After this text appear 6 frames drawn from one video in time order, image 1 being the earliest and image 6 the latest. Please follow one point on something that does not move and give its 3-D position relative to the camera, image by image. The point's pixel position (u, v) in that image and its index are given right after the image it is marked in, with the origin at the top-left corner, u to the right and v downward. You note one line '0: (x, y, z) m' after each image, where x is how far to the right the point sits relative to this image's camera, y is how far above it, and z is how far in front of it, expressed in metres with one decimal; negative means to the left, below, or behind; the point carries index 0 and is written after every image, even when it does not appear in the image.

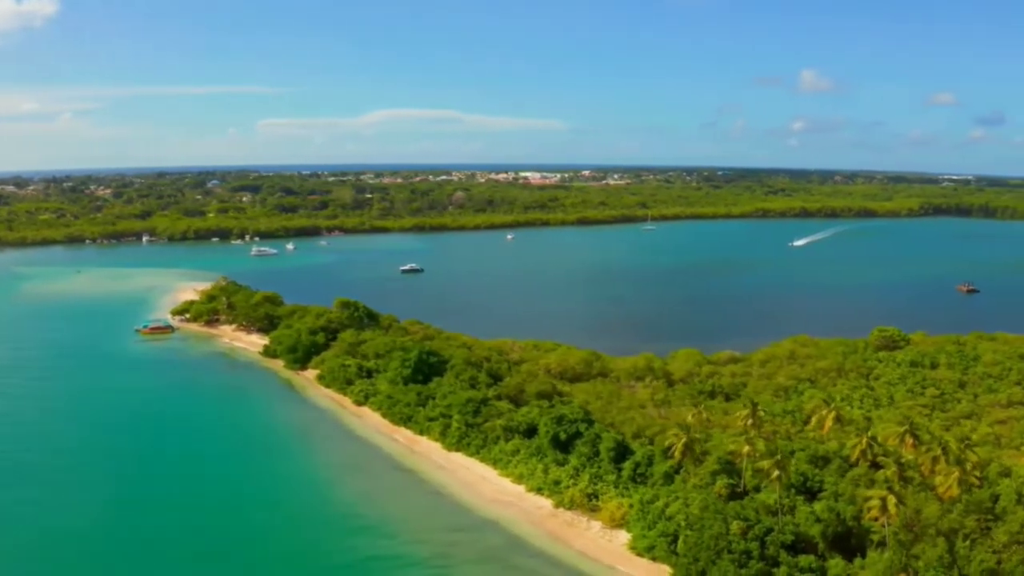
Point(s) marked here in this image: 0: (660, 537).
0: (+3.7, -5.7, +18.2) m
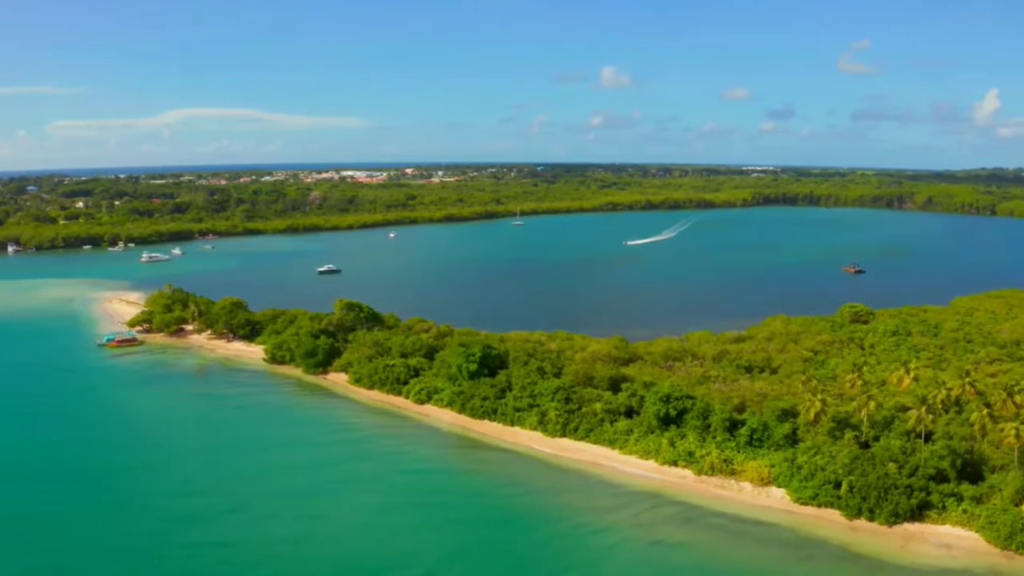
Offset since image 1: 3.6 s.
0: (+8.3, -5.3, +20.8) m
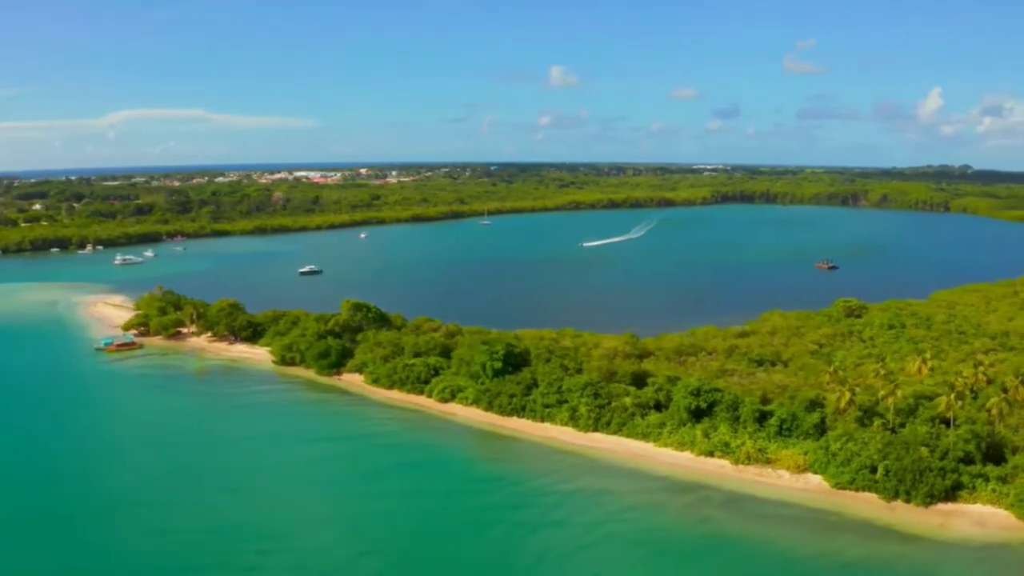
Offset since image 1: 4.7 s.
0: (+9.7, -5.1, +21.8) m
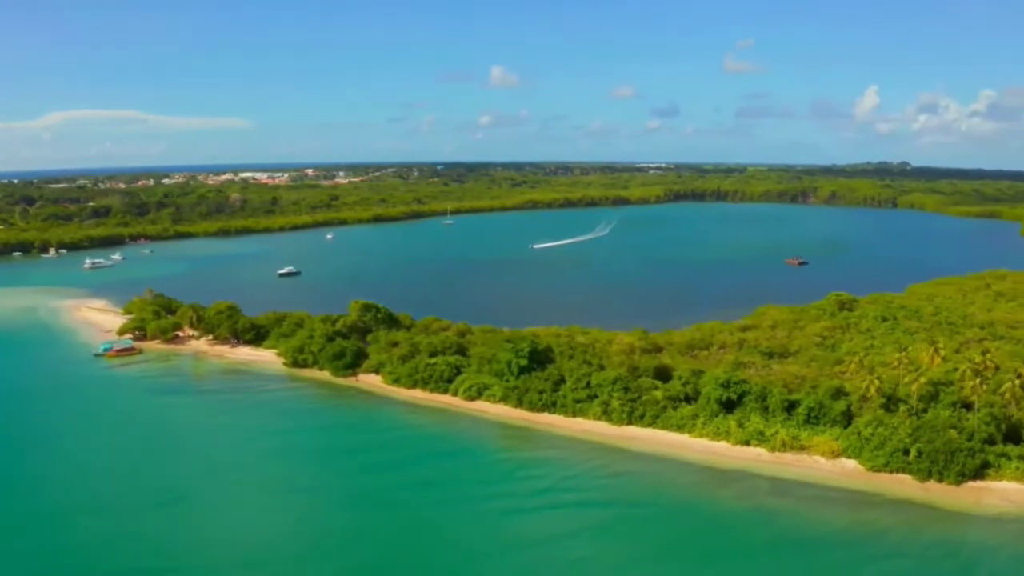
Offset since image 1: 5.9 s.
0: (+11.2, -4.9, +23.0) m
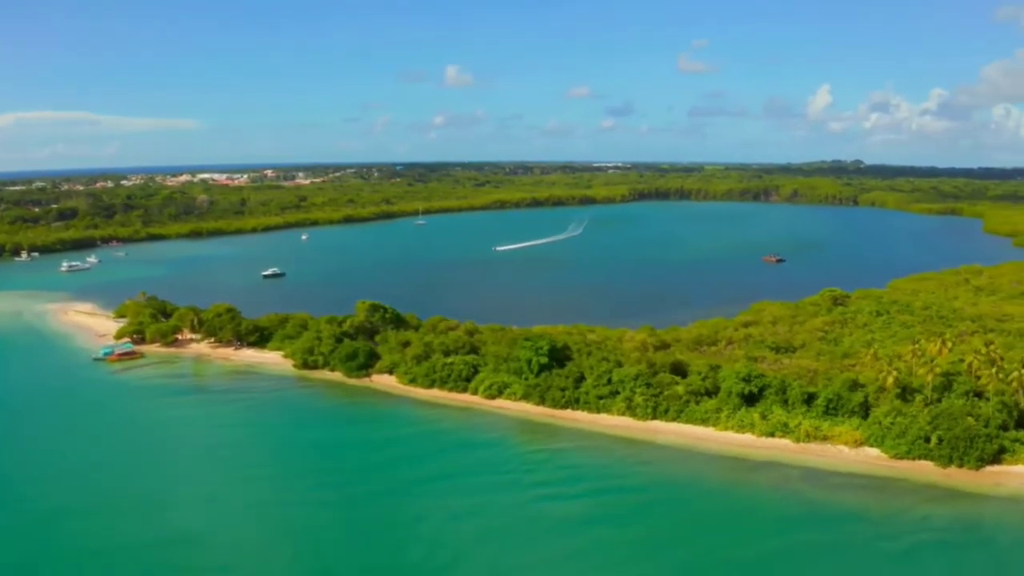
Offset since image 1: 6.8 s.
0: (+12.3, -4.8, +24.0) m
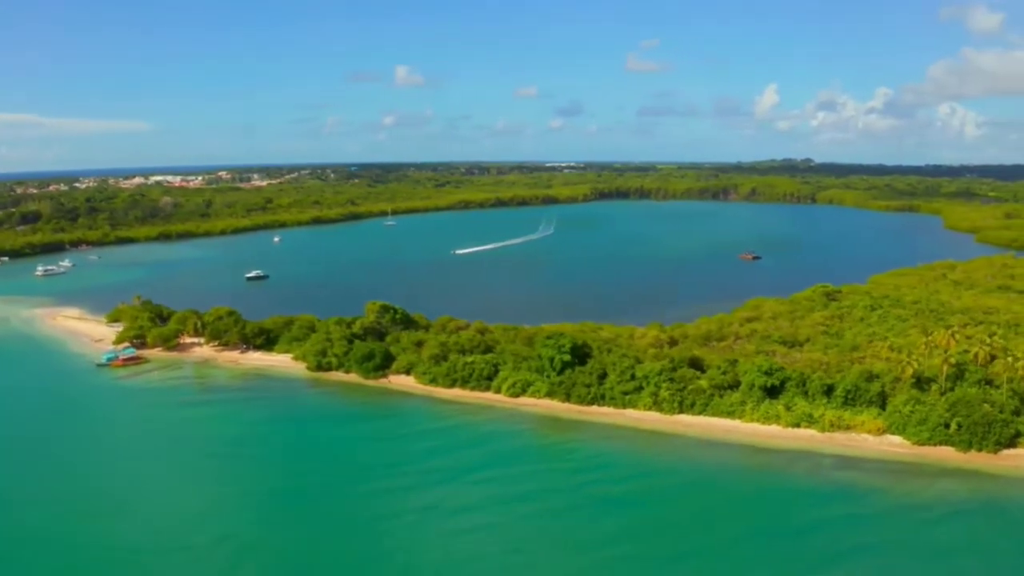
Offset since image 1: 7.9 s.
0: (+13.6, -4.6, +25.2) m
